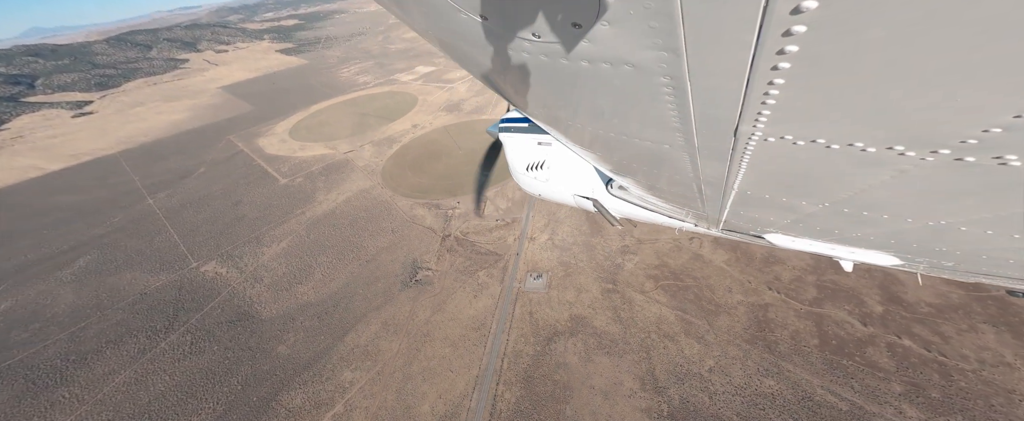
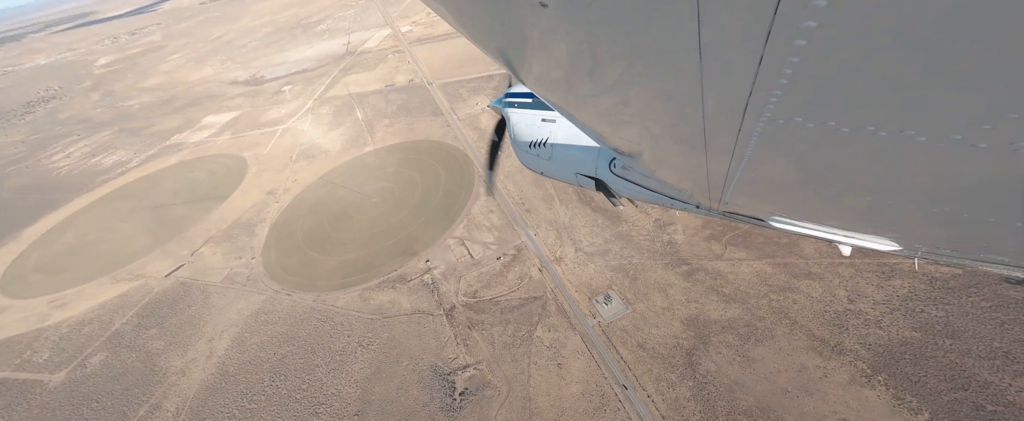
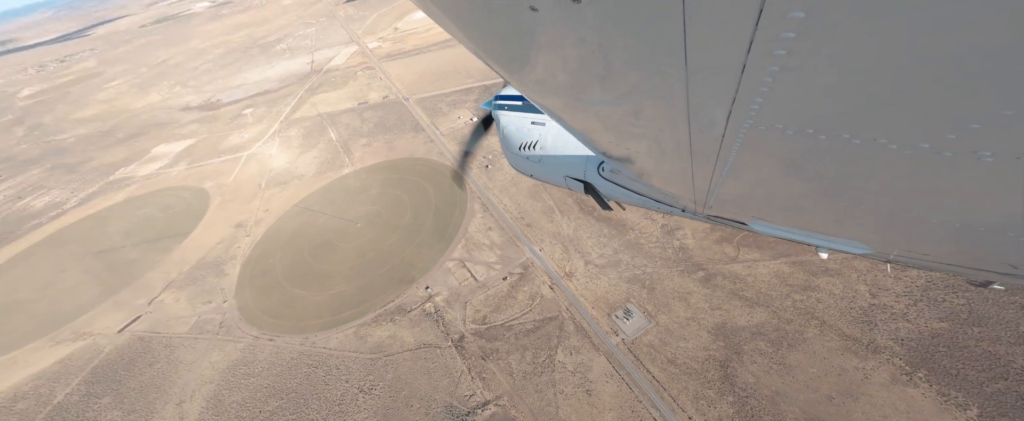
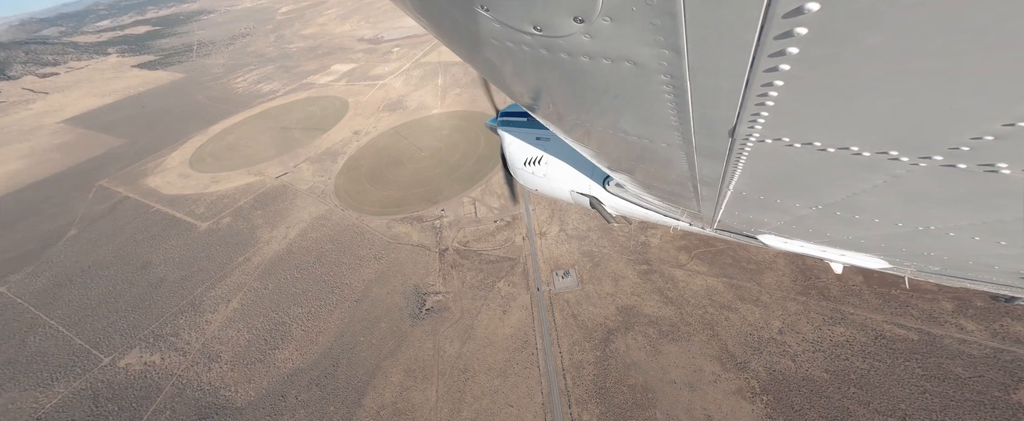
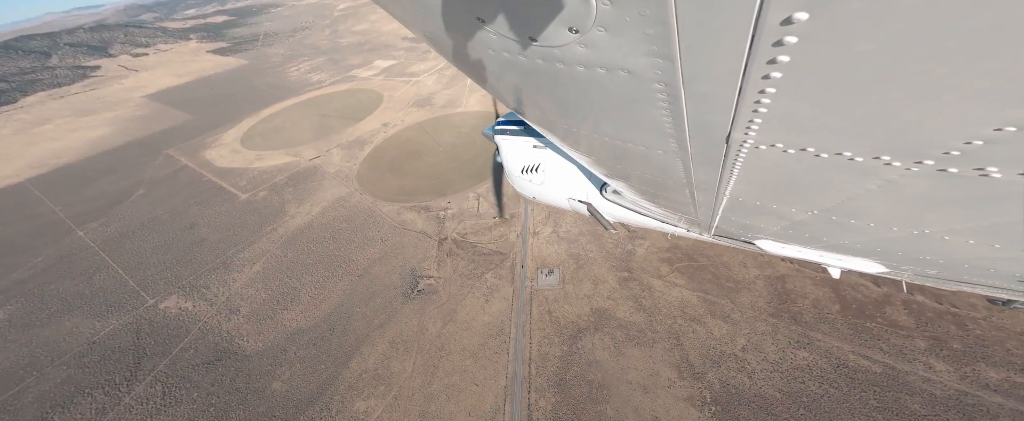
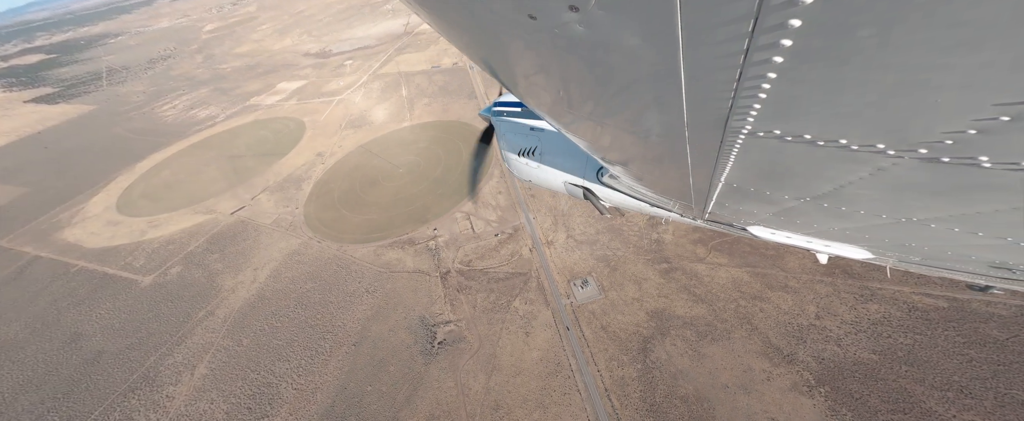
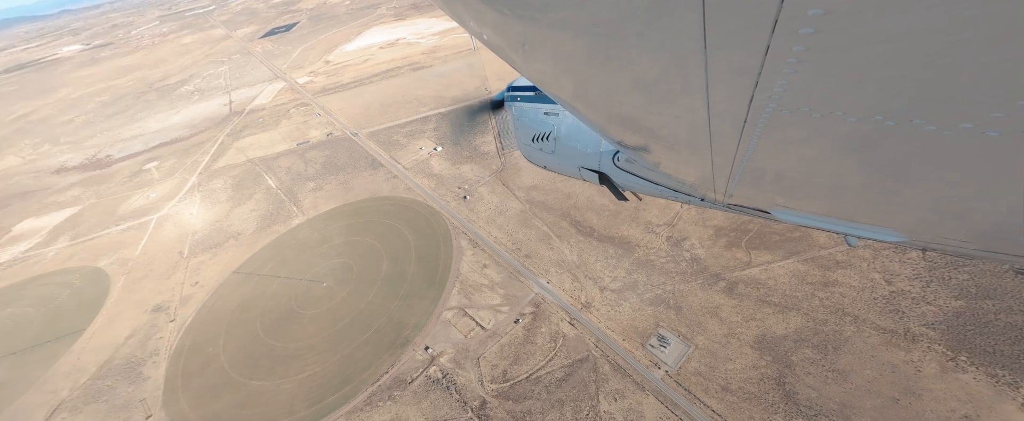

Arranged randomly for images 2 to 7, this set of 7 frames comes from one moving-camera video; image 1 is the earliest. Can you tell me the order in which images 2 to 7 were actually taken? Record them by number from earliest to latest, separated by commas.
5, 4, 6, 2, 3, 7
